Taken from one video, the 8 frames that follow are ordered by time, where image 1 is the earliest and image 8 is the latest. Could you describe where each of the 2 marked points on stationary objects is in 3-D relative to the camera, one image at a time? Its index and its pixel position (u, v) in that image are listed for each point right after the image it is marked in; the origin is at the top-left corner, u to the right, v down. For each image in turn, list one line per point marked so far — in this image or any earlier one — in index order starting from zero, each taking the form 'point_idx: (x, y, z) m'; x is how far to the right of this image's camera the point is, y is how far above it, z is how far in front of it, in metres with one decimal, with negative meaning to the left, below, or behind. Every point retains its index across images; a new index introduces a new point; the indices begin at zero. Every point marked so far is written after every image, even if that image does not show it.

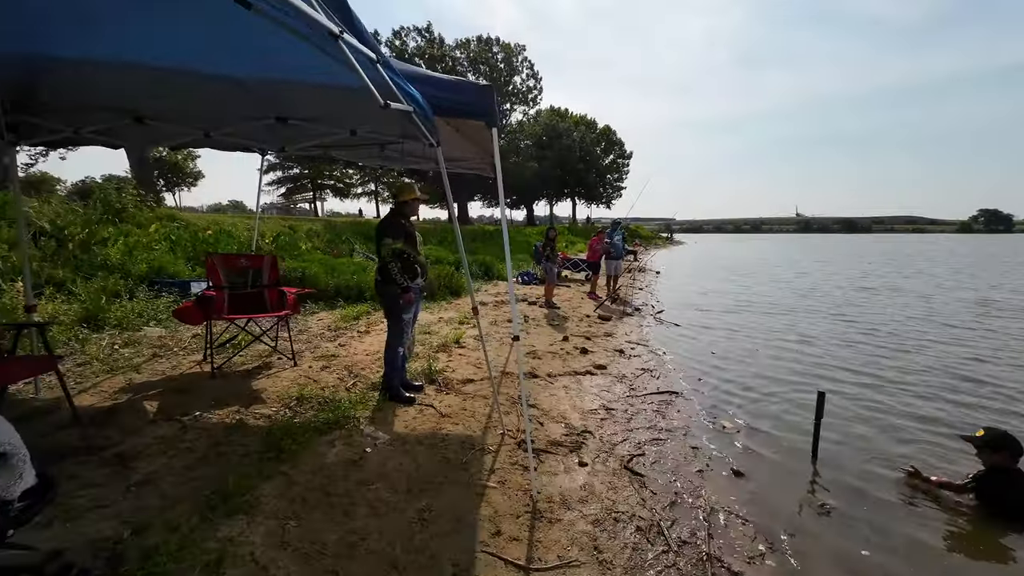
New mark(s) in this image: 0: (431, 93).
0: (-0.7, +1.7, +3.7) m
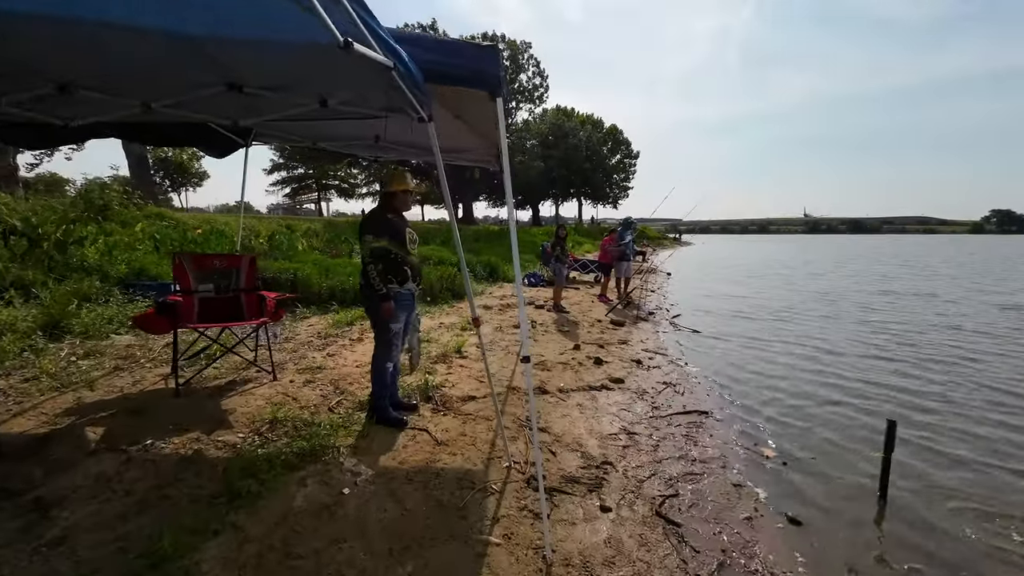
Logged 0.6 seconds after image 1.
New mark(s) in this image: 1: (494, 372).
0: (-0.6, +1.6, +3.0) m
1: (-0.3, -1.2, +6.1) m
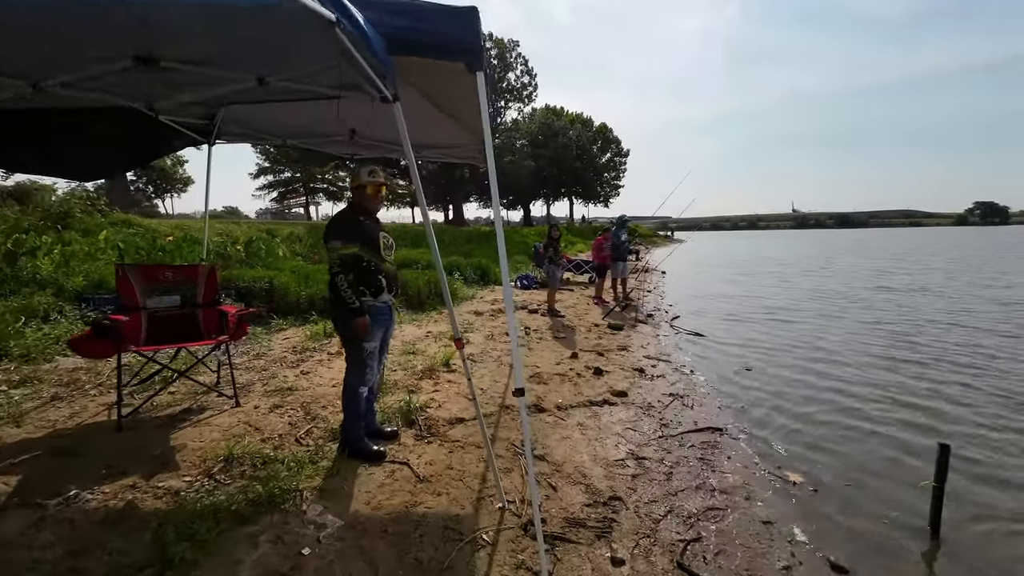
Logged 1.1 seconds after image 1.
0: (-0.7, +1.5, +2.5) m
1: (-0.3, -1.3, +5.5) m
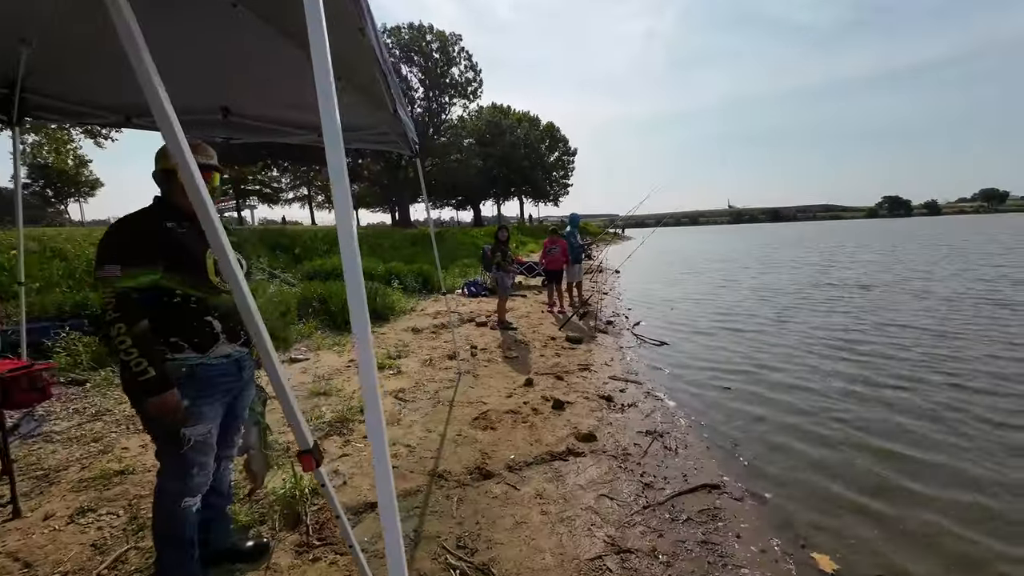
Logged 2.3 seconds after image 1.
0: (-1.1, +1.3, +1.1) m
1: (-1.0, -1.6, +4.2) m
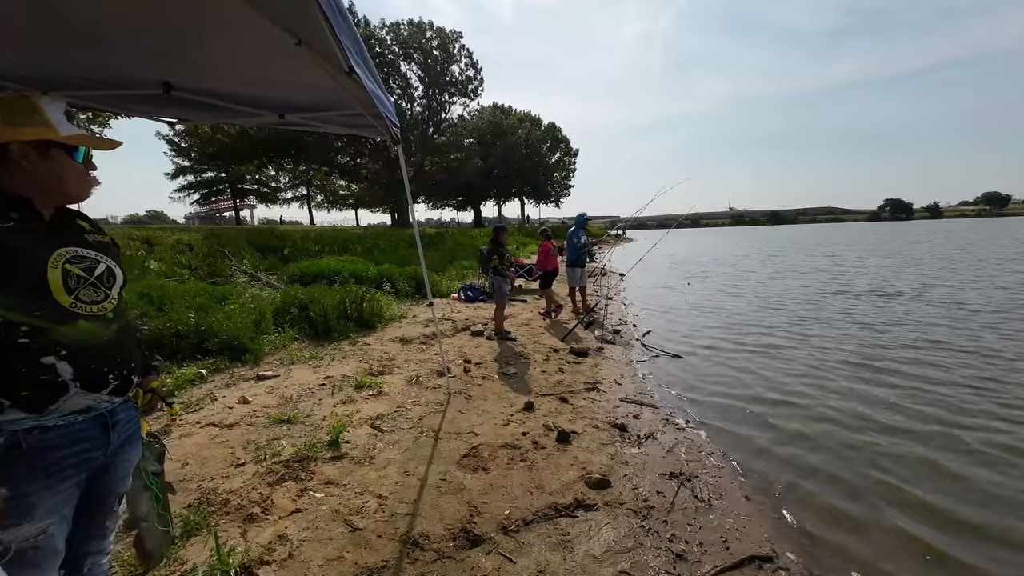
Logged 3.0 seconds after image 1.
0: (-1.2, +1.2, +0.3) m
1: (-1.0, -1.7, +3.4) m
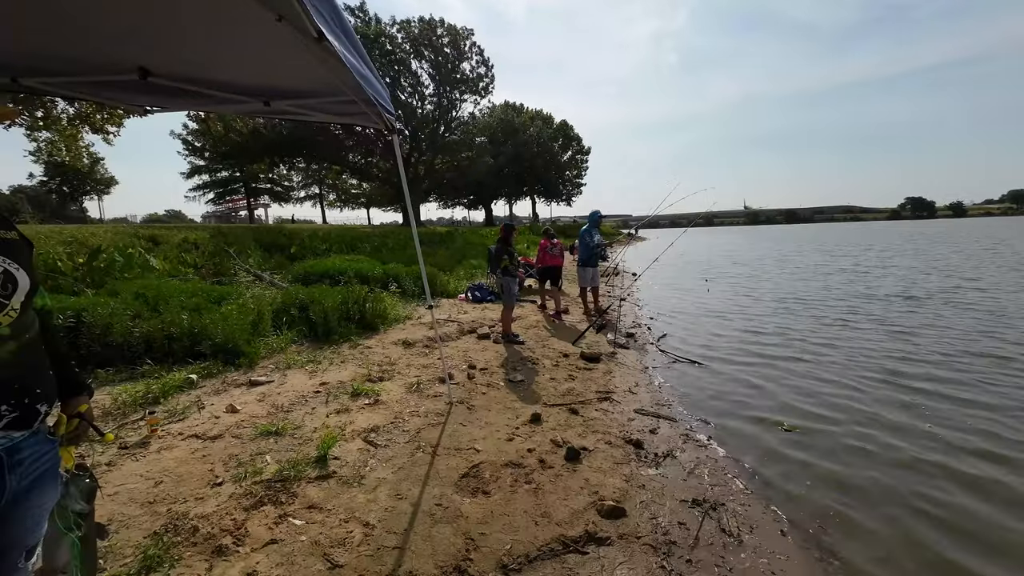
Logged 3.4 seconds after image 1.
0: (-1.2, +1.2, -0.1) m
1: (-1.0, -1.7, +3.0) m
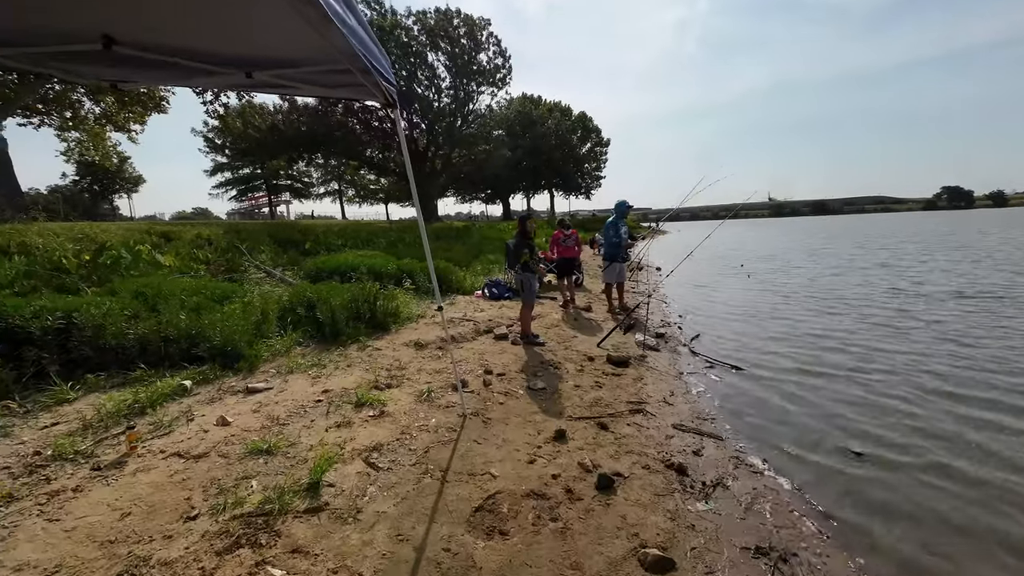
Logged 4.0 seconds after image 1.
0: (-1.2, +1.1, -0.6) m
1: (-0.8, -1.7, +2.5) m
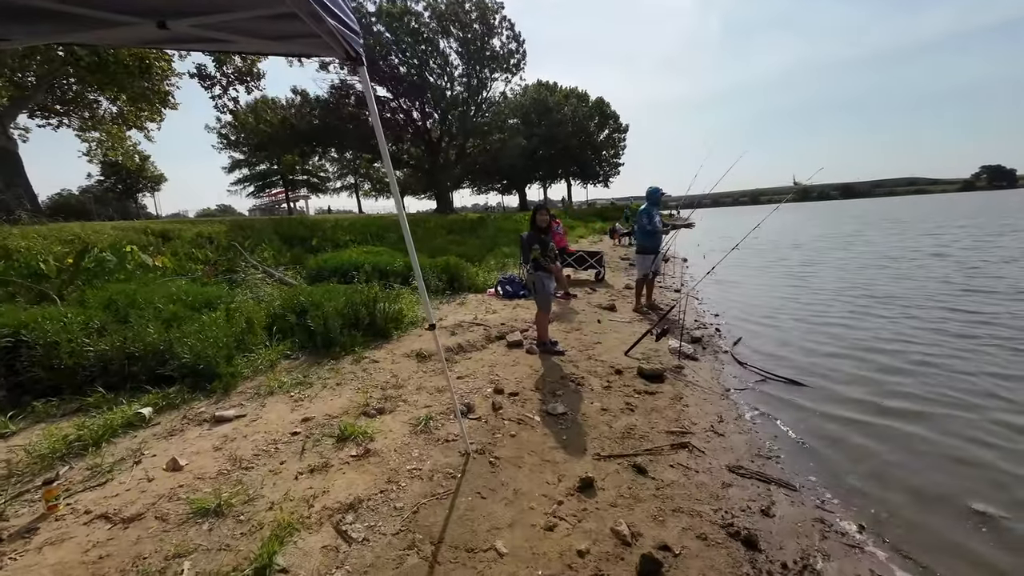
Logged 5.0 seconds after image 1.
0: (-1.3, +0.9, -1.5) m
1: (-0.8, -1.8, +1.6) m
